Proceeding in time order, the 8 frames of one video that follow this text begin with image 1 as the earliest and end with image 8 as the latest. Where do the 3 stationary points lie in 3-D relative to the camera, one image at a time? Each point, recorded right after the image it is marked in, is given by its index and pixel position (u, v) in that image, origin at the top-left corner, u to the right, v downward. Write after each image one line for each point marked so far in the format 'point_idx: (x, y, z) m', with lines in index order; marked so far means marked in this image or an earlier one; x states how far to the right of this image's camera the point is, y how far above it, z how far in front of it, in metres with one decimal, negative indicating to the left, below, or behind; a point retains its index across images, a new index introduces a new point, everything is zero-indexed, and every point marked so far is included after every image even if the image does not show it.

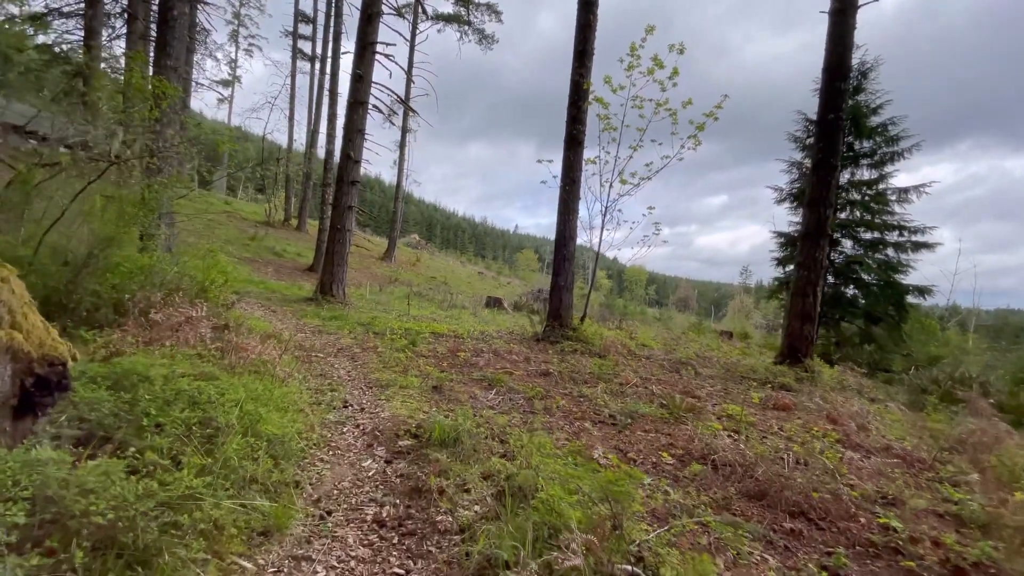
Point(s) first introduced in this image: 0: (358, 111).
0: (-3.7, +4.2, +11.4) m
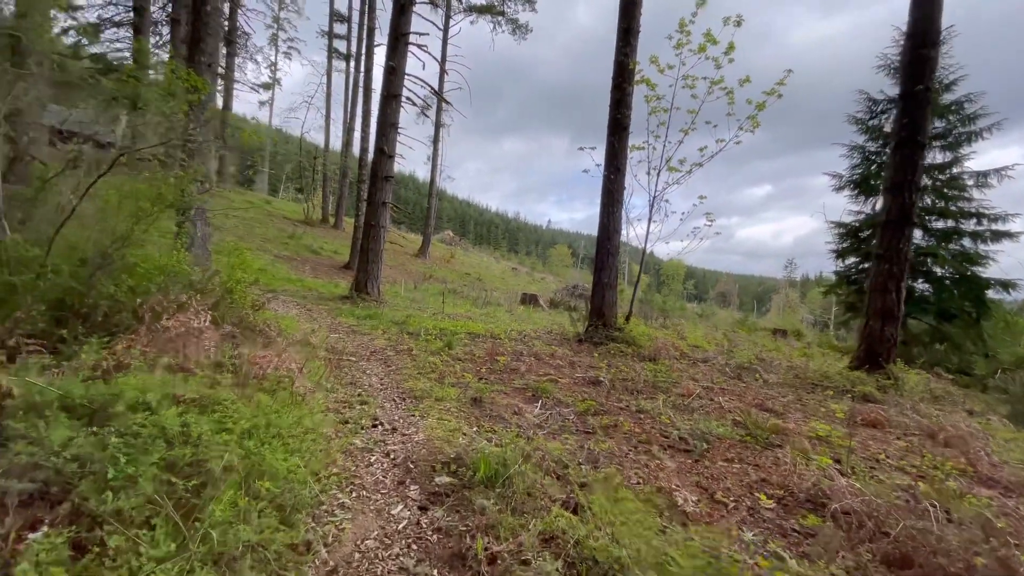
0: (-2.8, +4.2, +11.1) m
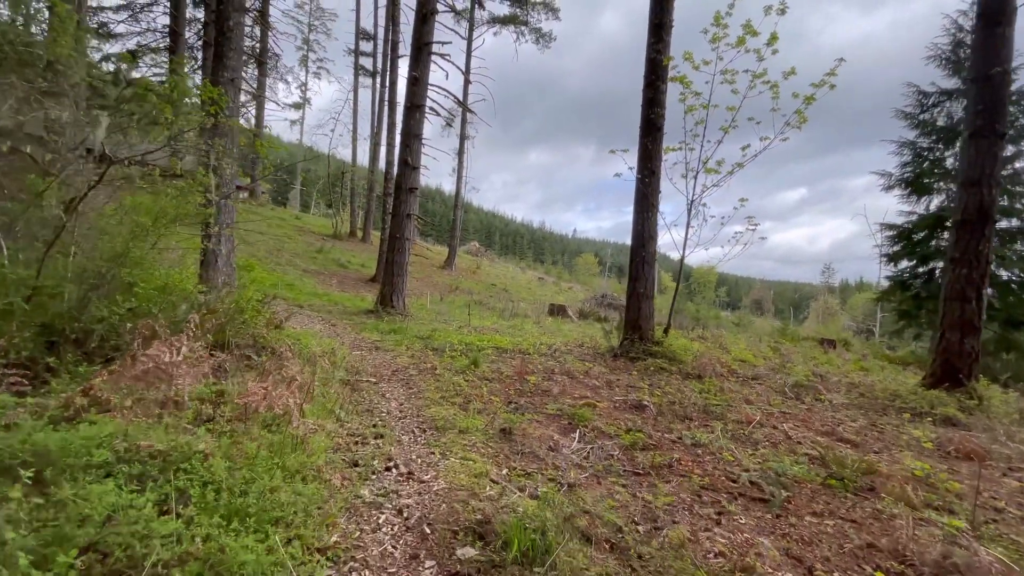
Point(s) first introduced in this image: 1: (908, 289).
0: (-2.2, +3.9, +10.8) m
1: (+12.8, 0.0, +15.3) m
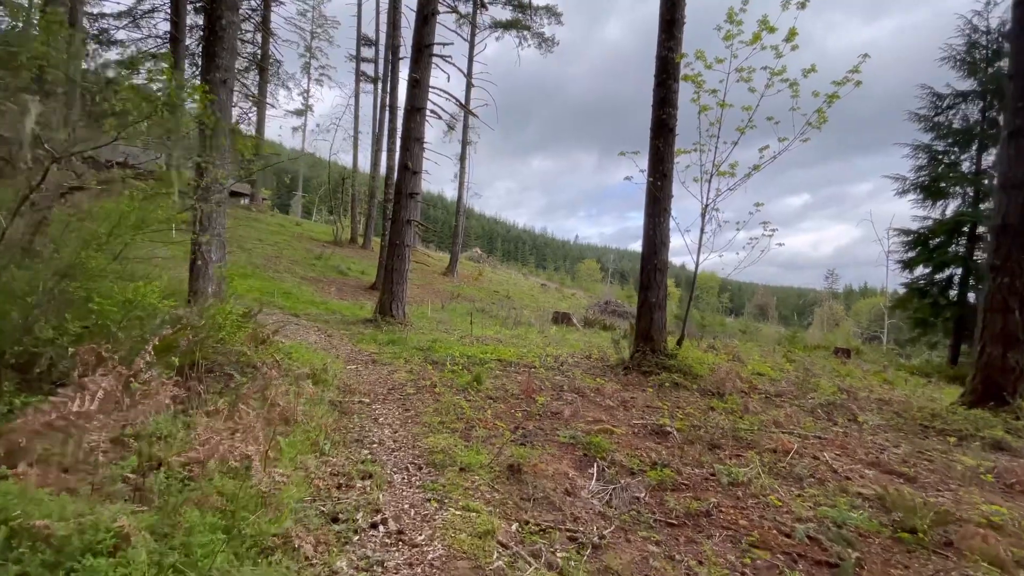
0: (-2.1, +3.7, +10.4) m
1: (+12.9, -0.3, +14.8) m
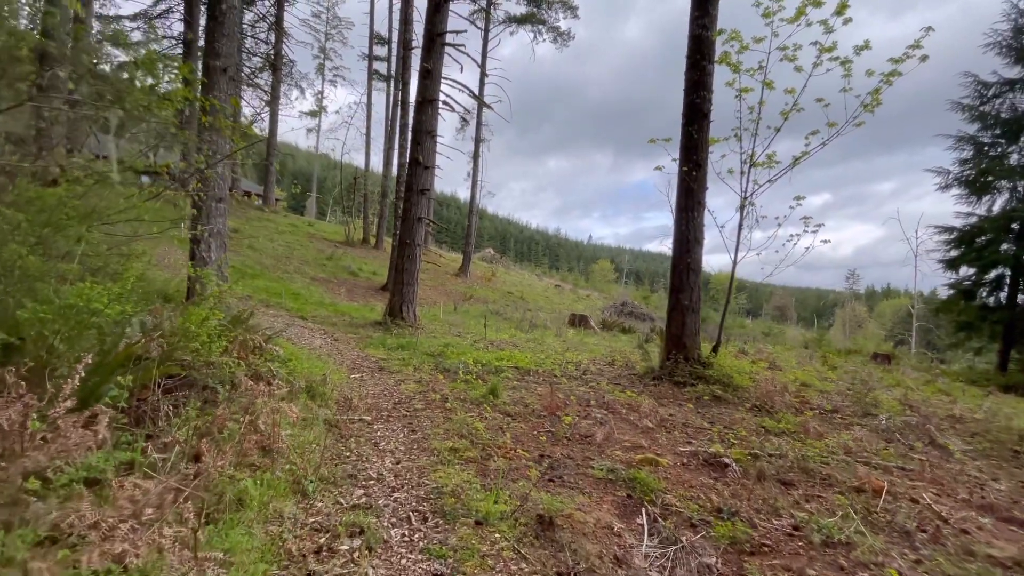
0: (-1.8, +3.7, +9.8) m
1: (+13.3, -0.3, +13.8) m
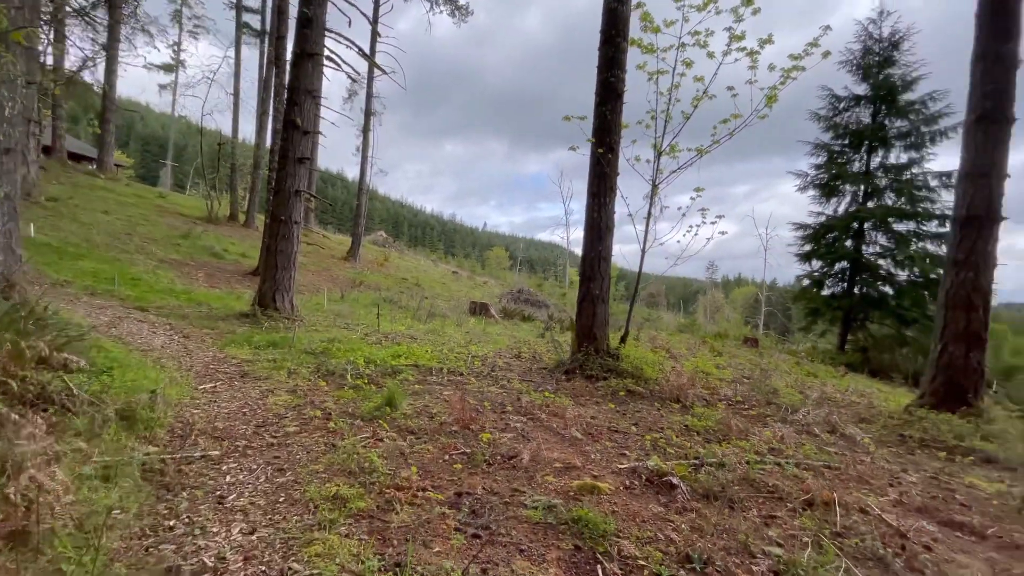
0: (-3.6, +4.0, +8.3) m
1: (+10.2, 0.0, +15.7) m
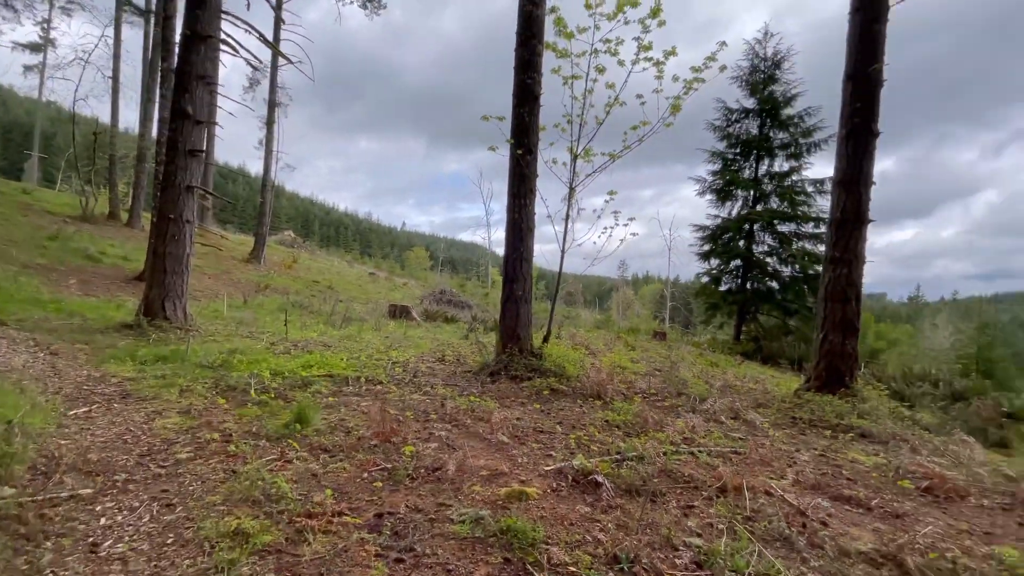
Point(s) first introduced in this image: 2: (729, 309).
0: (-5.0, +3.8, +7.5) m
1: (+7.5, +0.2, +17.0) m
2: (+7.7, -0.8, +16.7) m
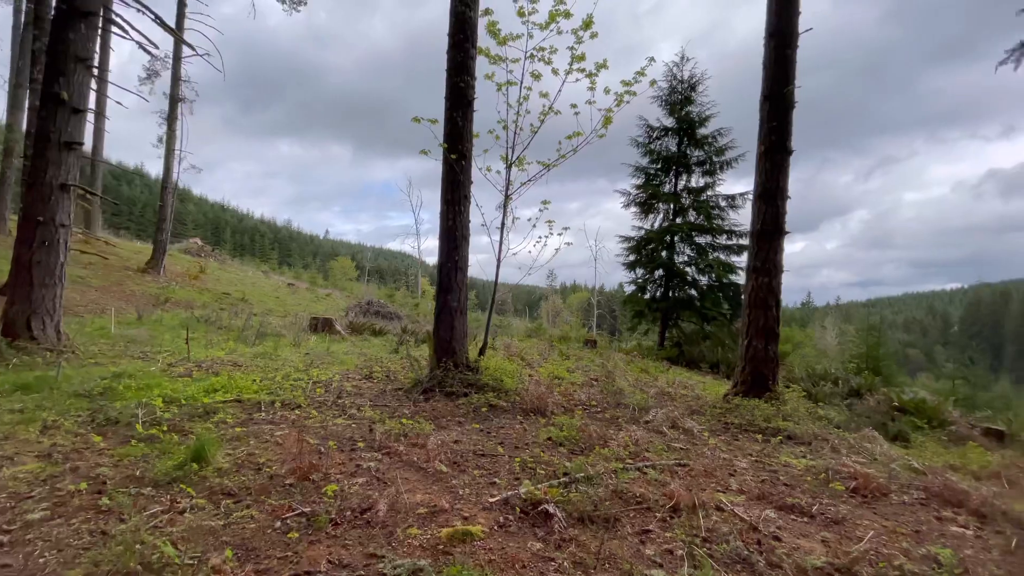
0: (-6.0, +3.6, +6.5) m
1: (+5.0, -0.2, +17.7) m
2: (+5.3, -1.1, +17.4) m
